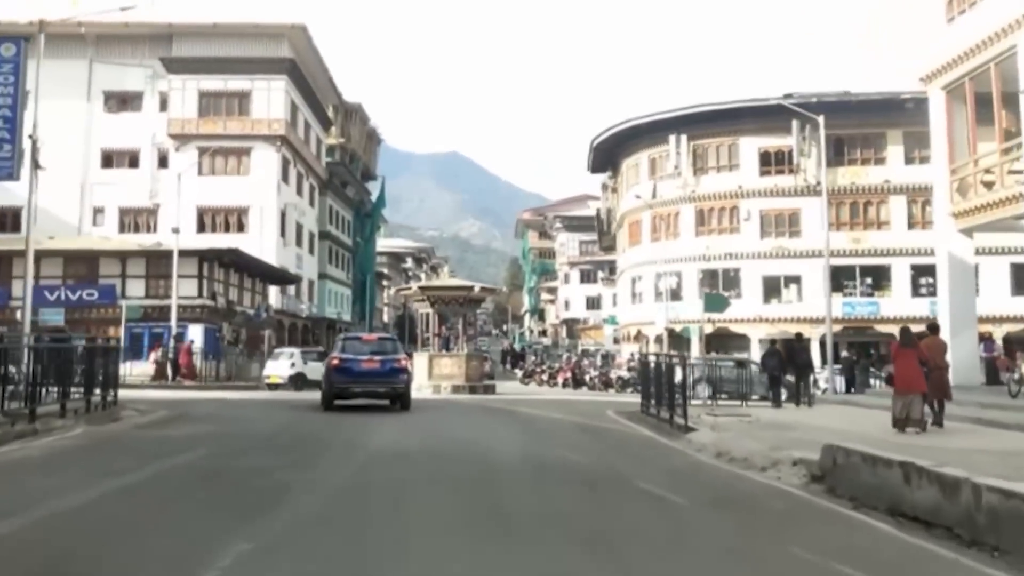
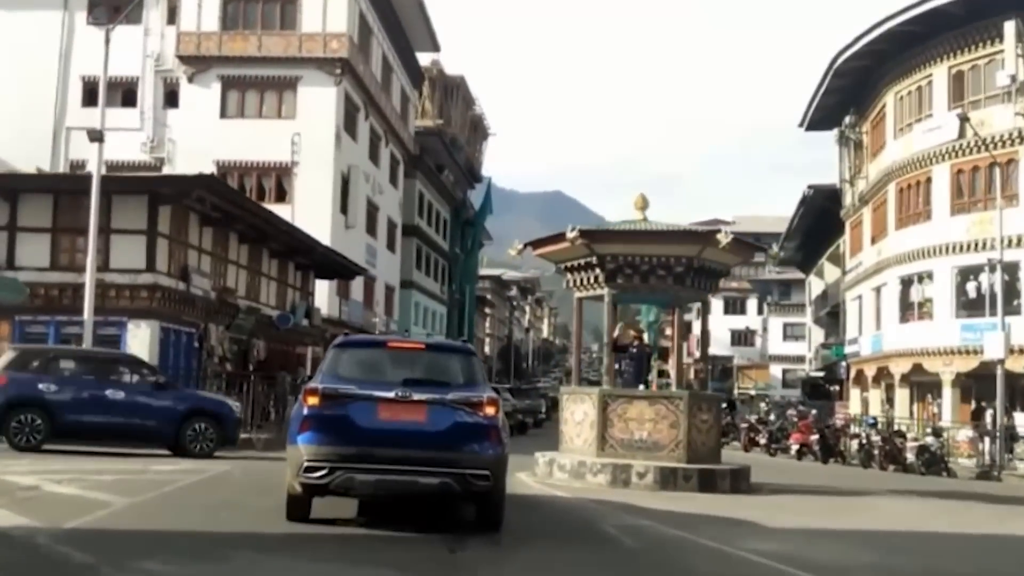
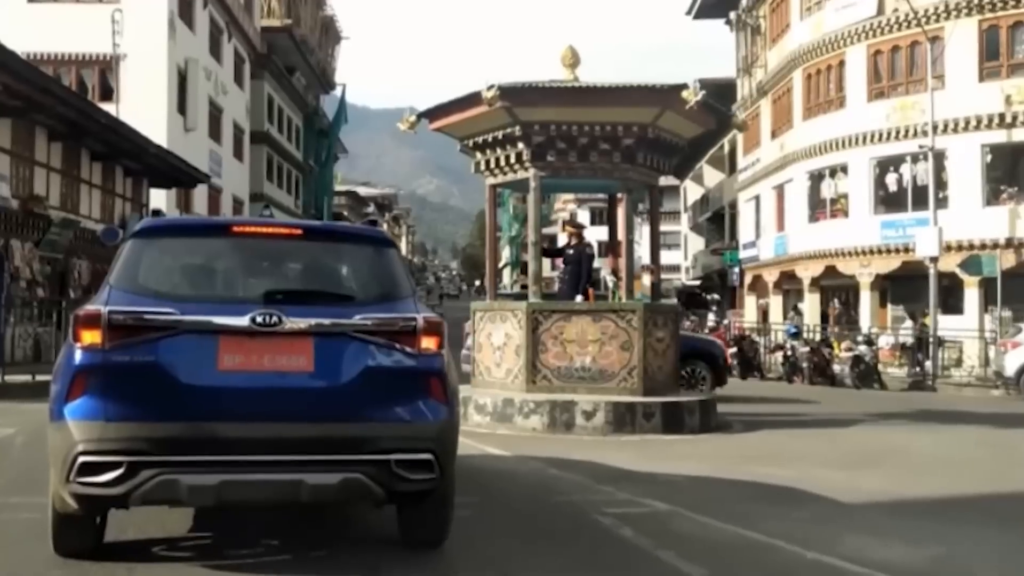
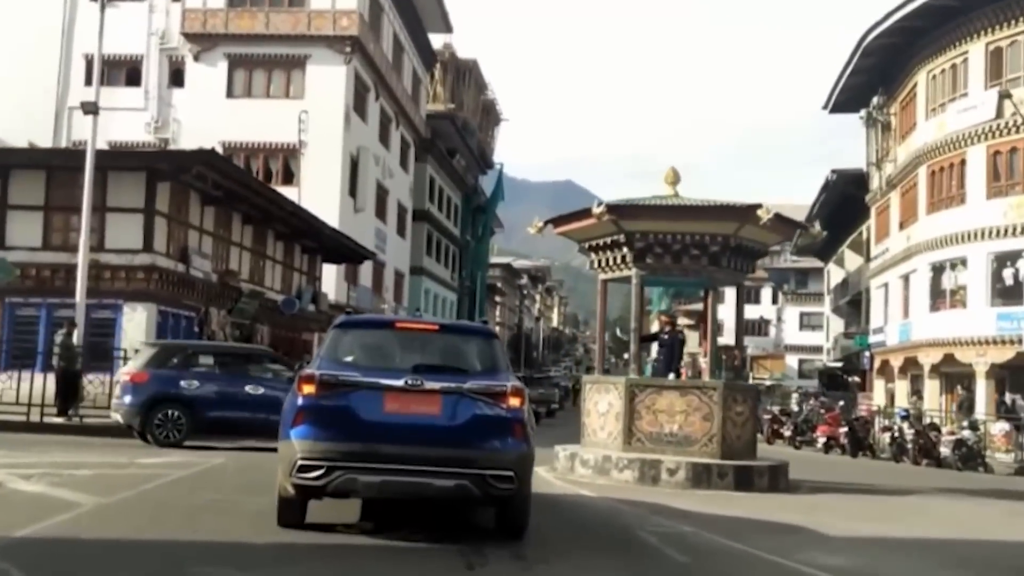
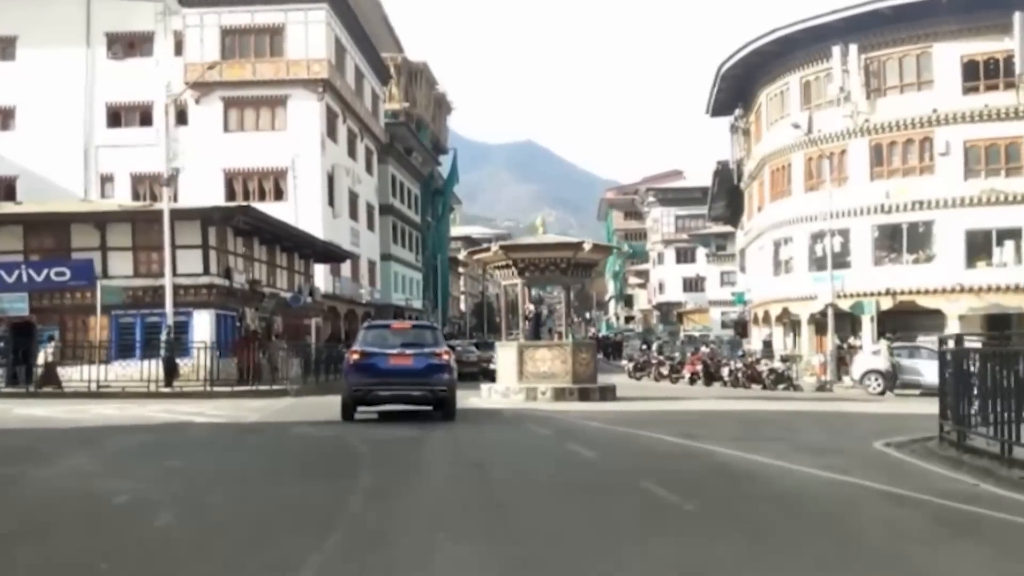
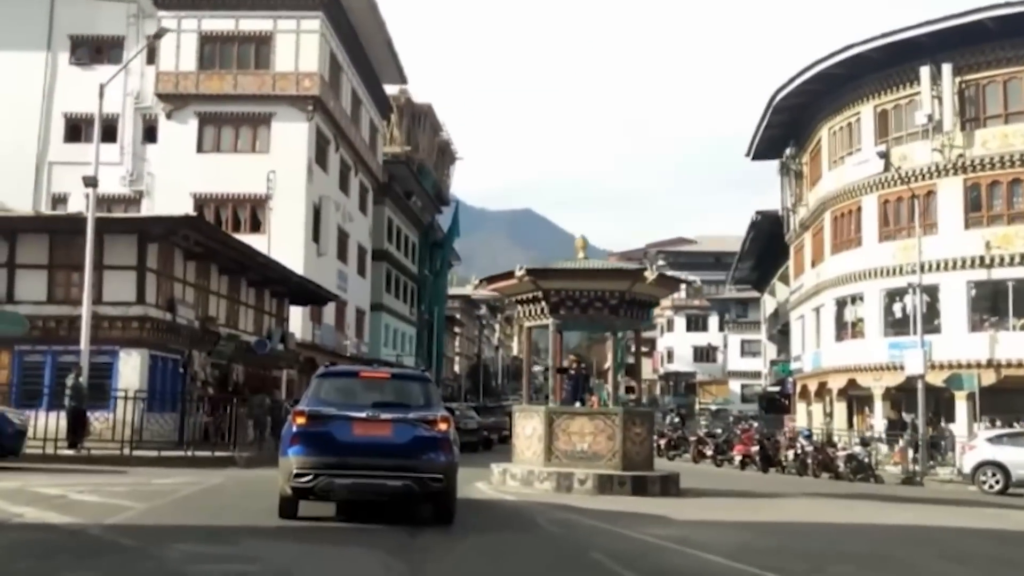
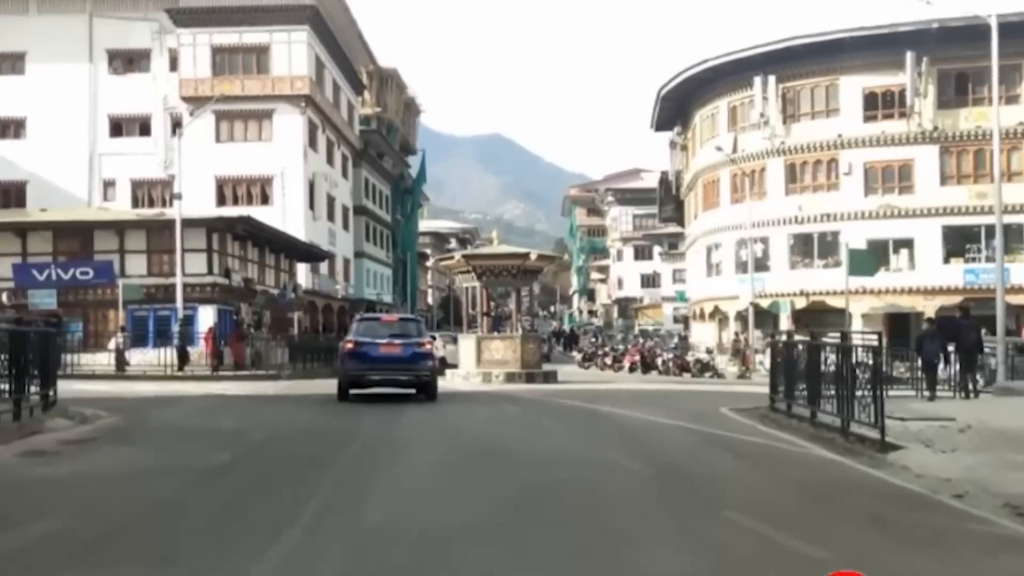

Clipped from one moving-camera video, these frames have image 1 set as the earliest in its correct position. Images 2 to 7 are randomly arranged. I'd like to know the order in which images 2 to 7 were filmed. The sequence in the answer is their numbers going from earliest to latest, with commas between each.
7, 5, 6, 2, 4, 3
